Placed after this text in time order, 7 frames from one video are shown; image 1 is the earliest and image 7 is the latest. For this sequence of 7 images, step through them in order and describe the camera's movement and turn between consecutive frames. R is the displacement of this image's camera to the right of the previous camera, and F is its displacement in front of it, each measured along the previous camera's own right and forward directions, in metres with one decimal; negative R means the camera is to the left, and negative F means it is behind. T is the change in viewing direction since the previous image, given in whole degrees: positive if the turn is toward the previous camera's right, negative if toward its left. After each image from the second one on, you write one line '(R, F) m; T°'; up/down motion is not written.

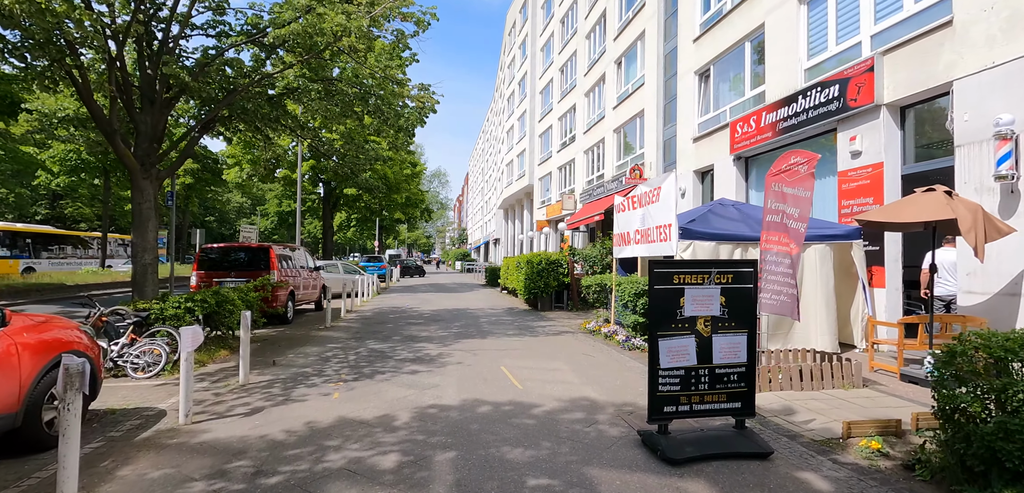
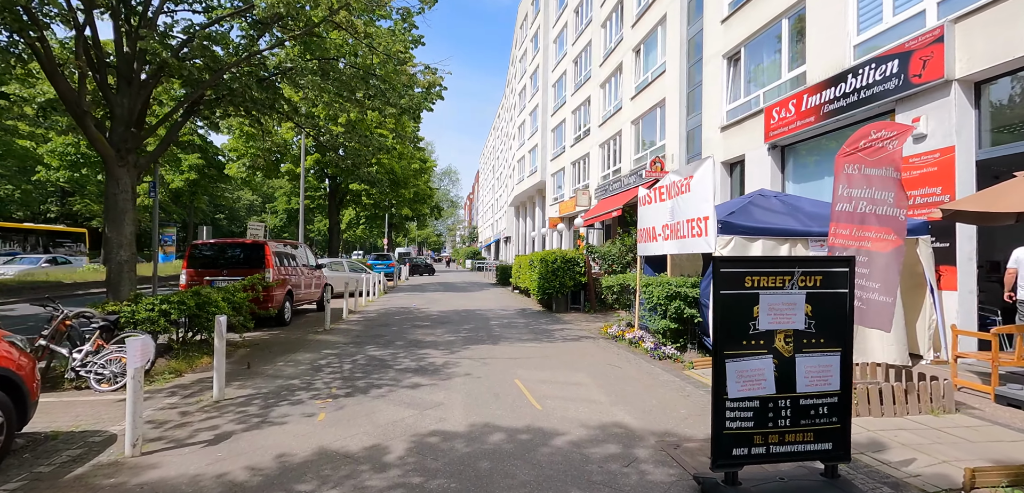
(-0.1, +0.9) m; -1°
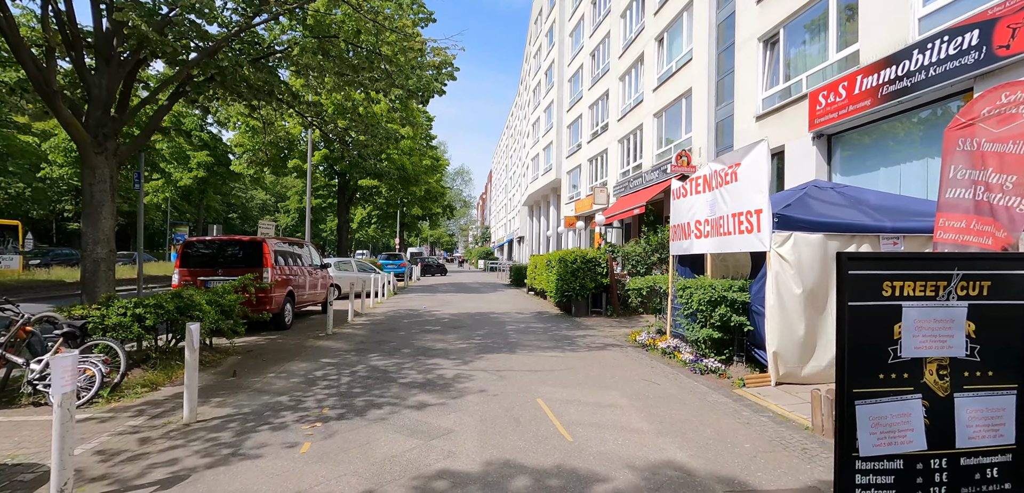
(-0.1, +0.9) m; -1°
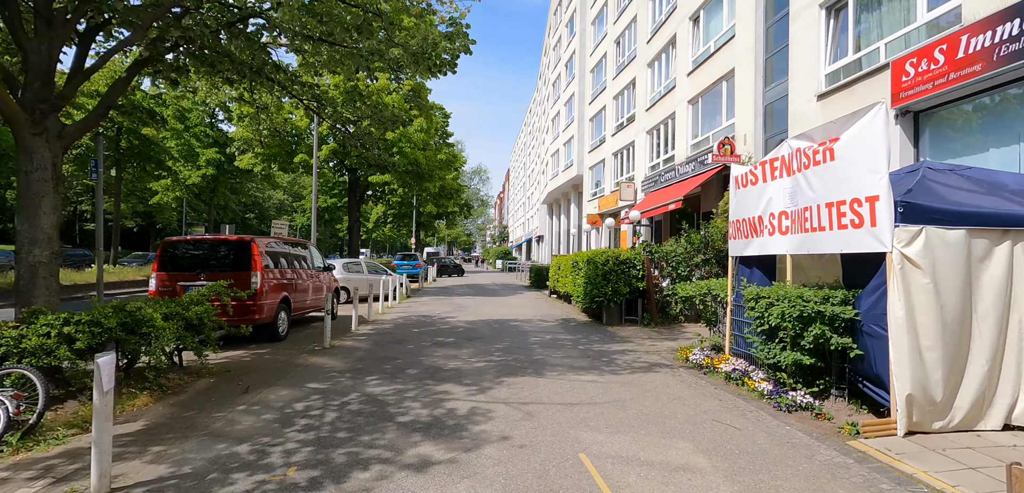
(-0.1, +1.4) m; -2°
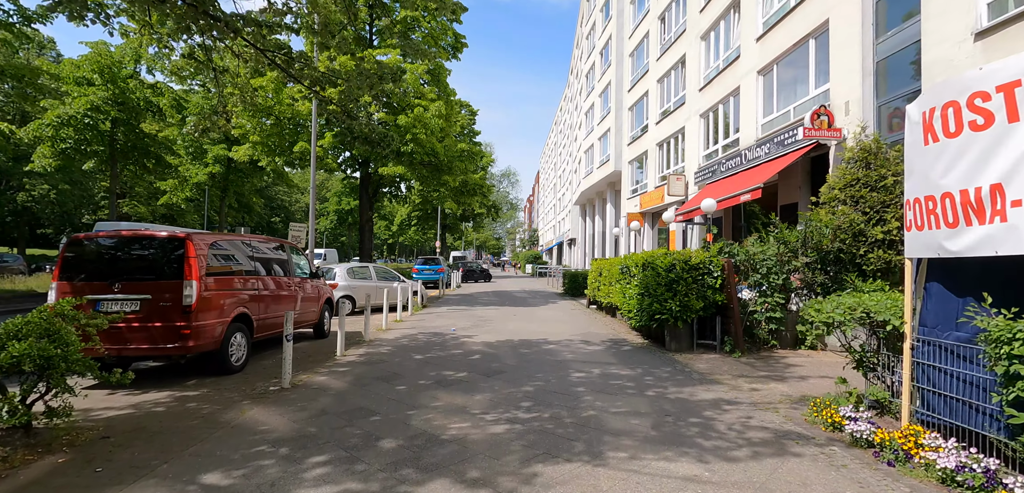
(-0.1, +2.7) m; -3°
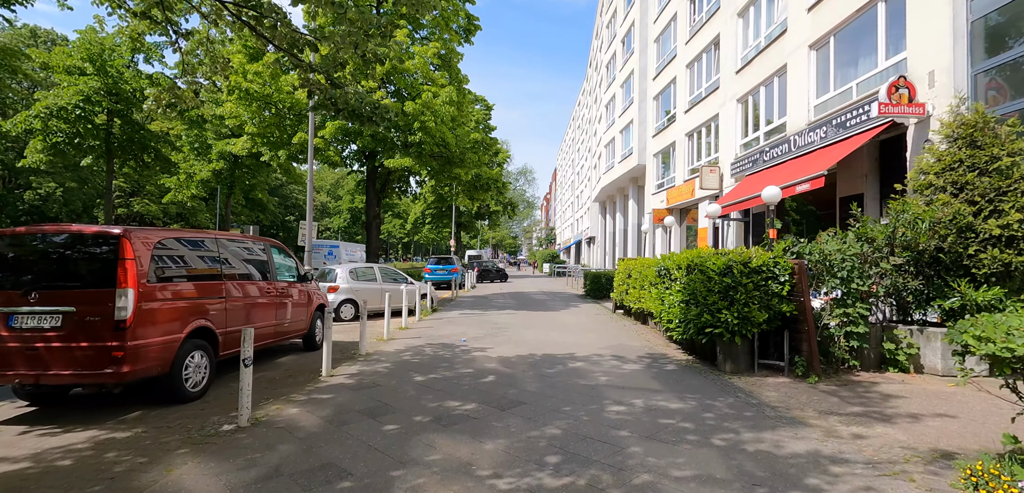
(0.0, +1.5) m; -2°
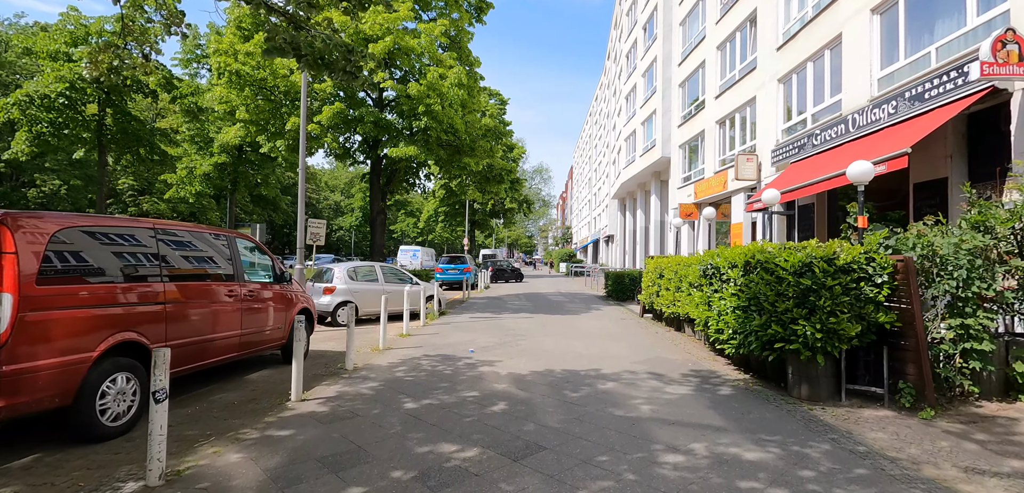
(0.0, +1.5) m; -2°
